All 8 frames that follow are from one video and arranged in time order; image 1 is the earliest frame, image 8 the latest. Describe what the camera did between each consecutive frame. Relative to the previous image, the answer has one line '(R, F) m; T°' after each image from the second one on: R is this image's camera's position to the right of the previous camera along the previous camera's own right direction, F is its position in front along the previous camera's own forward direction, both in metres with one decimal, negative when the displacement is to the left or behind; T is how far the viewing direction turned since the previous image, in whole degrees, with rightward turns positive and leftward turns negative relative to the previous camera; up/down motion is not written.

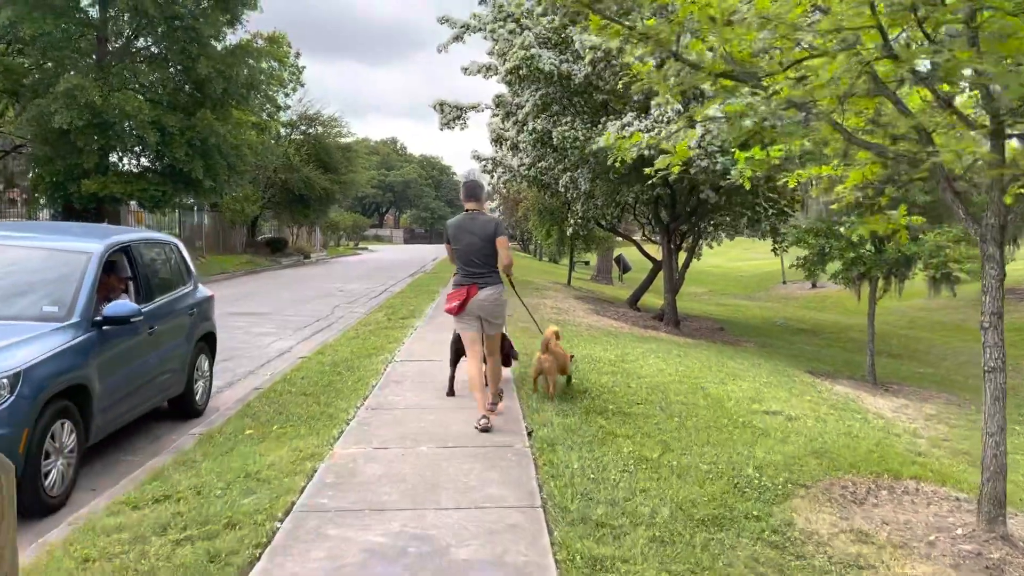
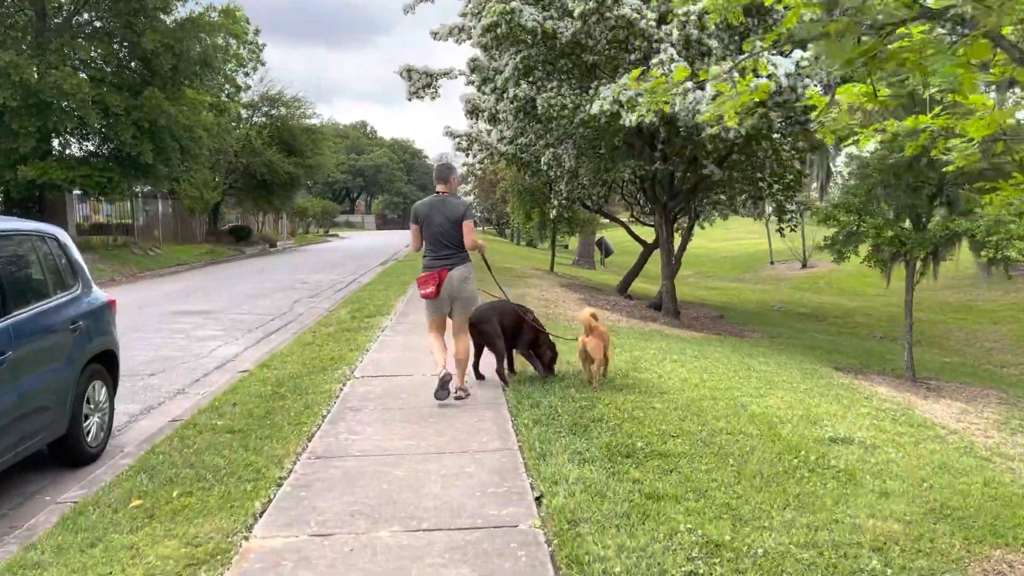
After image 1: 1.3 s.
(-0.1, +1.8) m; +2°
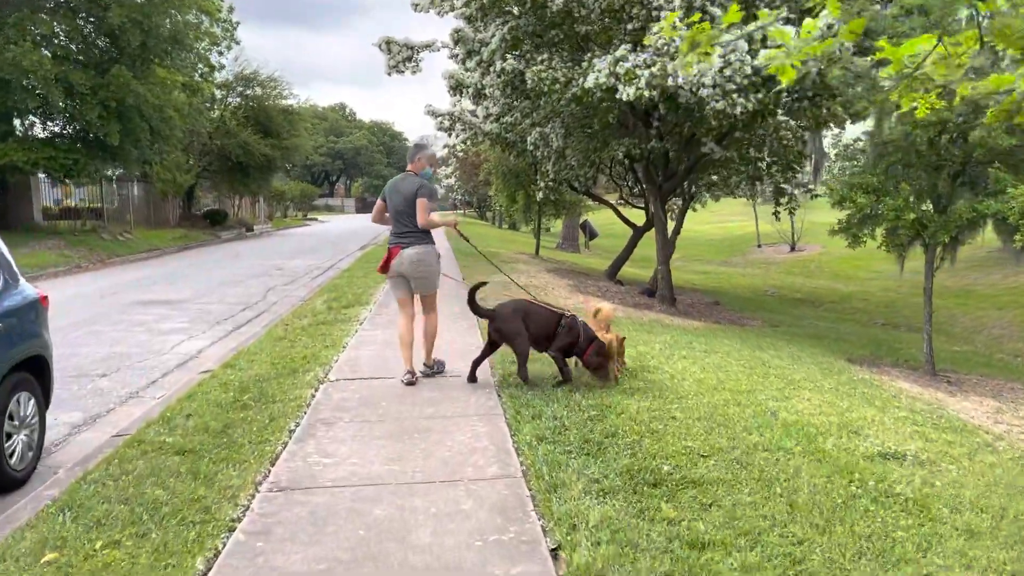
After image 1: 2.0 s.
(-0.1, +0.9) m; +1°
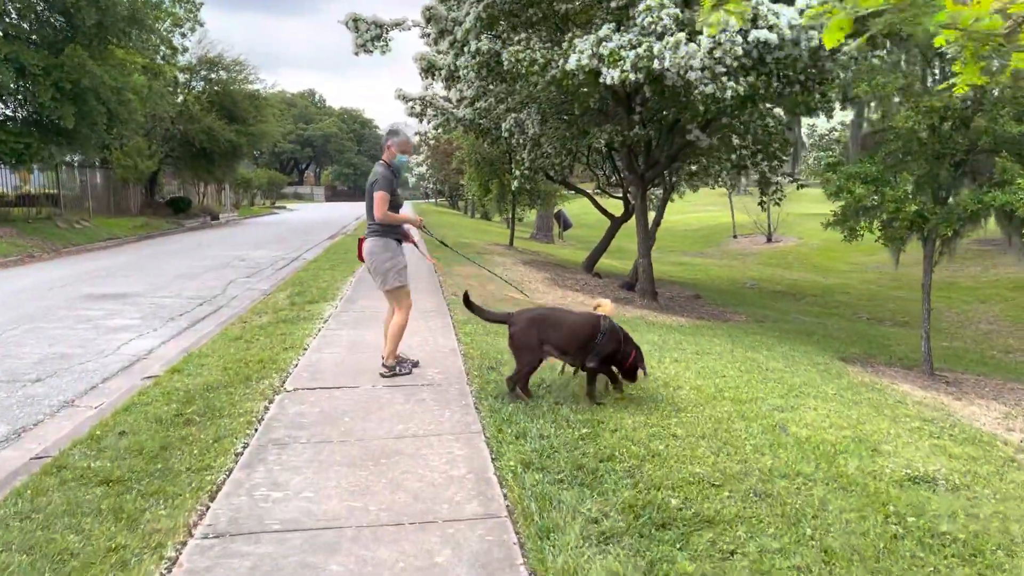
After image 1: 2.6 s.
(-0.1, +0.7) m; +2°
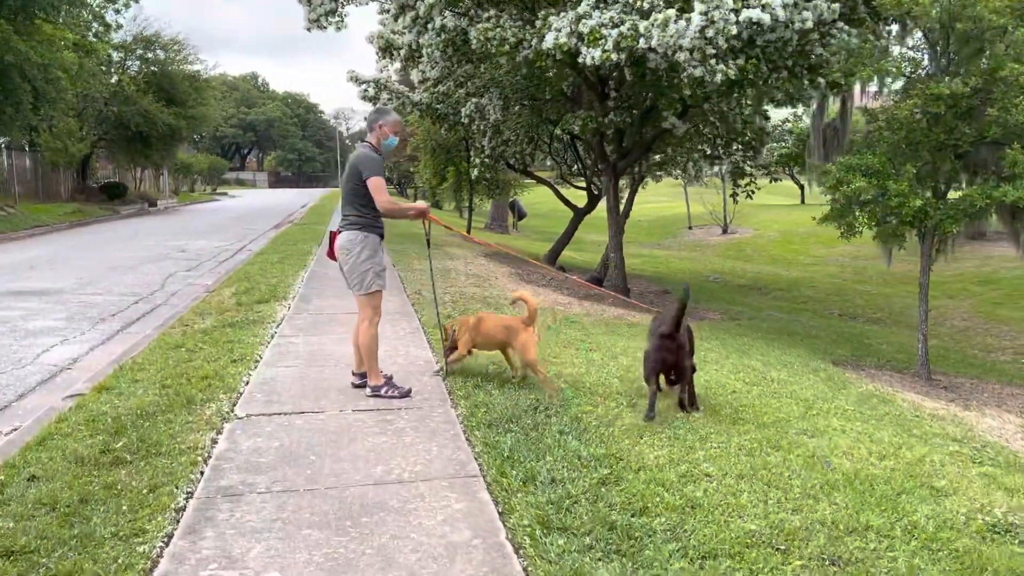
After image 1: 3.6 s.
(-0.3, +0.8) m; +4°
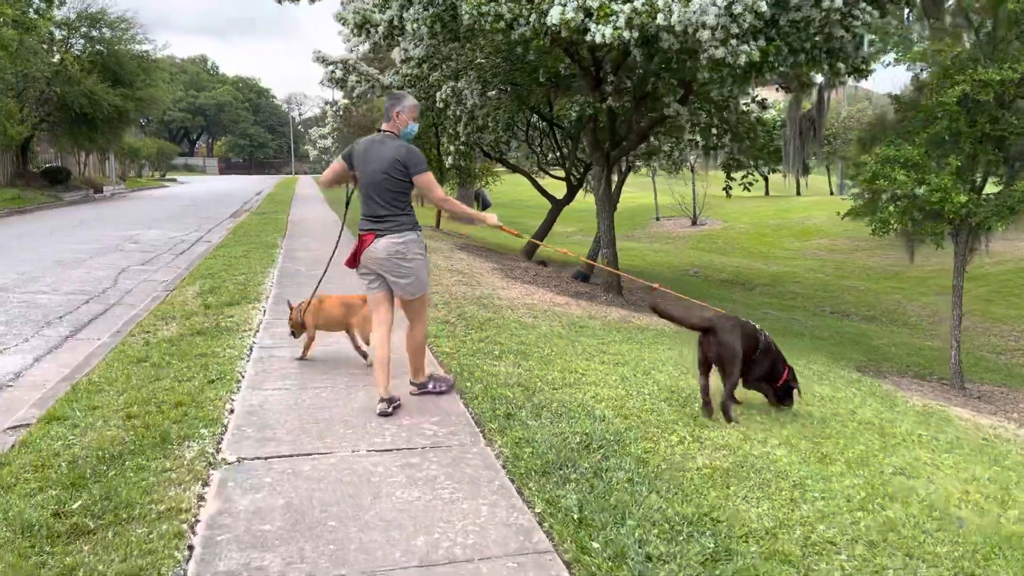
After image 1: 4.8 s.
(-0.5, +0.9) m; +3°
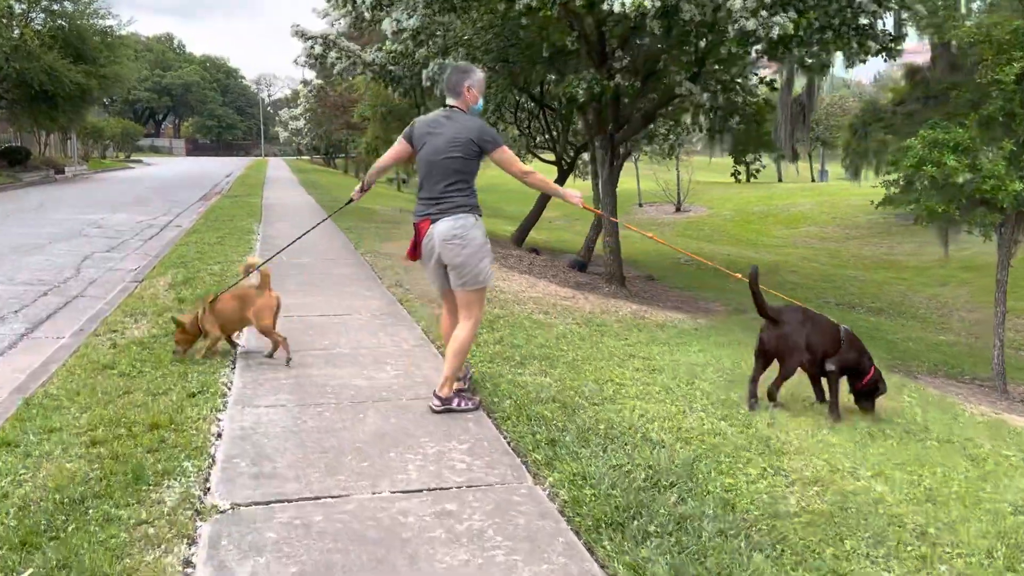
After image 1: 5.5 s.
(-0.4, +0.8) m; +2°
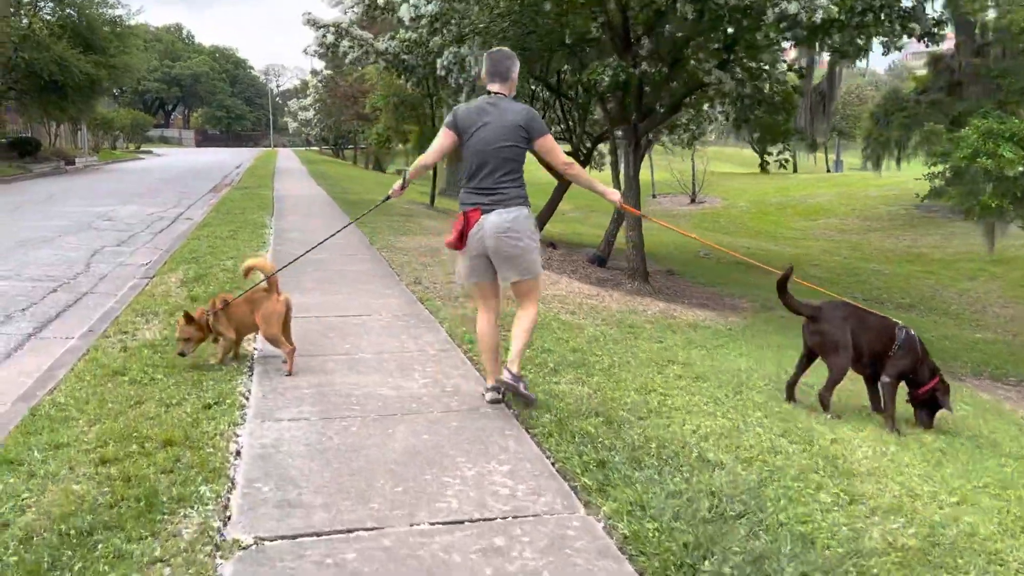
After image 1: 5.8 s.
(-0.2, +0.4) m; -1°
